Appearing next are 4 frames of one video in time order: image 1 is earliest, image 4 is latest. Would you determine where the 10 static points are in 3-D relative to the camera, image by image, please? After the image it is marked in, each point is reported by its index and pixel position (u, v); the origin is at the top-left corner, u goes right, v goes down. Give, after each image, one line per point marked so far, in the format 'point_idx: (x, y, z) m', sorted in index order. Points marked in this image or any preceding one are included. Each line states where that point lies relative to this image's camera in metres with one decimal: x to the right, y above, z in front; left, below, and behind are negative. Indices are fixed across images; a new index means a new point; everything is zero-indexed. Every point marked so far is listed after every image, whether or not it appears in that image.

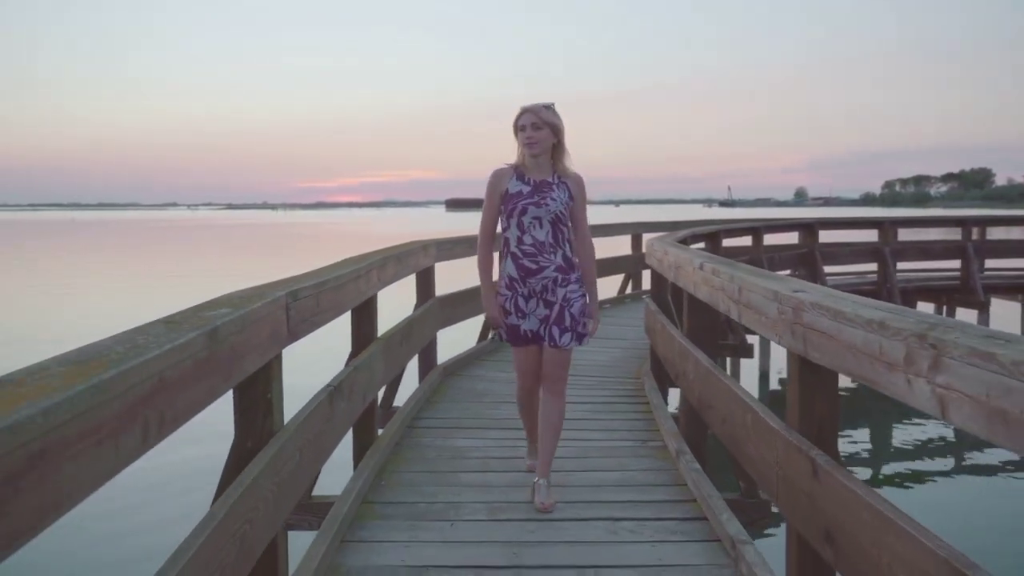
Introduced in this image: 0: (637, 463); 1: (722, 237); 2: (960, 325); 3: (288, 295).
0: (+0.6, -0.8, +3.7) m
1: (+2.1, +0.5, +7.9) m
2: (+0.8, -0.1, +1.4) m
3: (-0.6, 0.0, +2.1) m
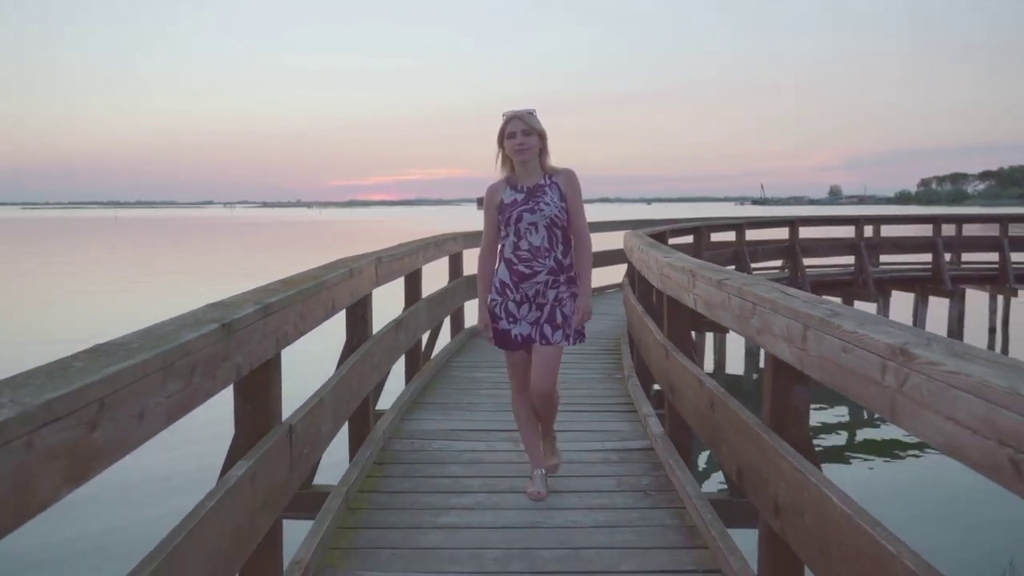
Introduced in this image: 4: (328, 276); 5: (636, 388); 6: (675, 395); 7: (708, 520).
0: (+0.6, -0.6, +5.2) m
1: (+2.3, +0.7, +9.5) m
2: (+0.8, +0.1, +2.9) m
3: (-0.7, +0.1, +3.7) m
4: (-0.7, +0.1, +3.0) m
5: (+0.7, -0.5, +4.8) m
6: (+0.7, -0.5, +3.4) m
7: (+0.7, -0.8, +2.8) m
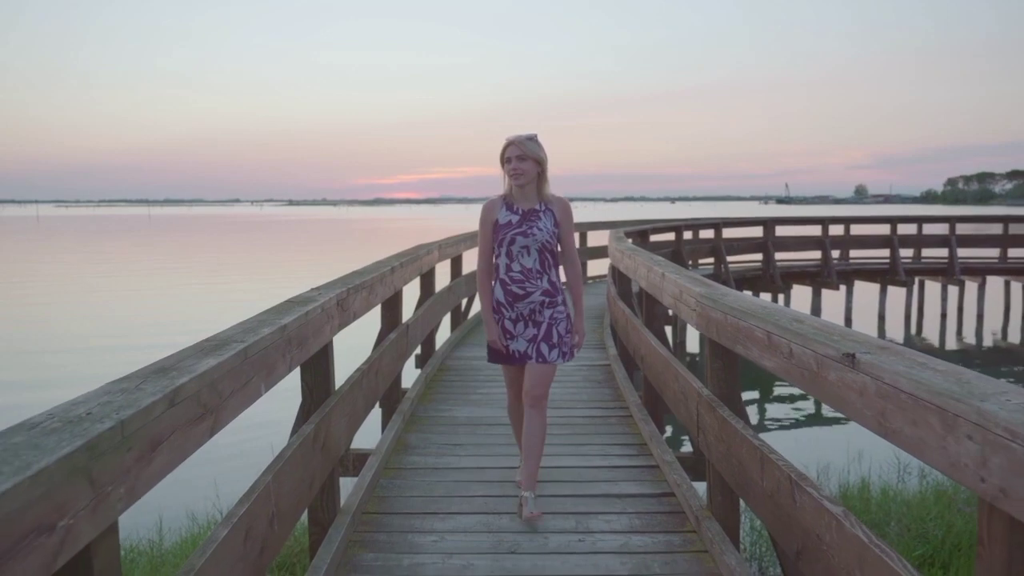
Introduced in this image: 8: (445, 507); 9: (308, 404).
0: (+0.7, -0.5, +7.5) m
1: (+2.5, +0.8, +11.7) m
2: (+0.8, +0.2, +5.2) m
3: (-0.6, +0.3, +6.0) m
4: (-0.7, +0.2, +5.3) m
5: (+0.8, -0.4, +7.1) m
6: (+0.8, -0.3, +5.7) m
7: (+0.7, -0.6, +5.1) m
8: (-0.3, -0.9, +3.4) m
9: (-0.7, -0.4, +2.9) m
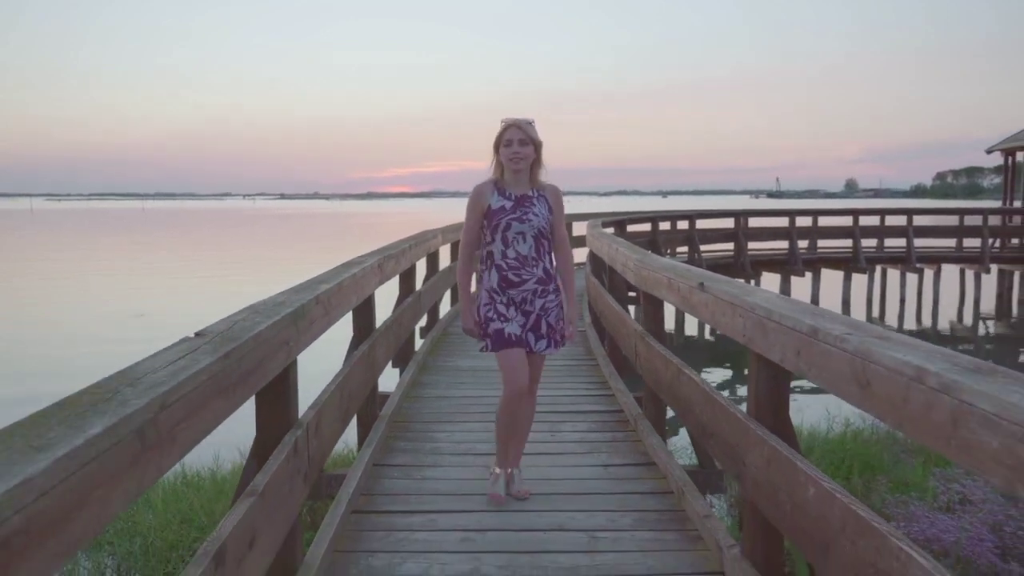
0: (+0.6, -0.3, +8.7) m
1: (+2.4, +1.1, +12.9) m
2: (+0.7, +0.4, +6.4) m
3: (-0.7, +0.5, +7.2) m
4: (-0.7, +0.4, +6.4) m
5: (+0.8, -0.2, +8.3) m
6: (+0.7, -0.1, +6.8) m
7: (+0.7, -0.4, +6.3) m
8: (-0.3, -0.7, +4.6) m
9: (-0.8, -0.2, +4.1) m
